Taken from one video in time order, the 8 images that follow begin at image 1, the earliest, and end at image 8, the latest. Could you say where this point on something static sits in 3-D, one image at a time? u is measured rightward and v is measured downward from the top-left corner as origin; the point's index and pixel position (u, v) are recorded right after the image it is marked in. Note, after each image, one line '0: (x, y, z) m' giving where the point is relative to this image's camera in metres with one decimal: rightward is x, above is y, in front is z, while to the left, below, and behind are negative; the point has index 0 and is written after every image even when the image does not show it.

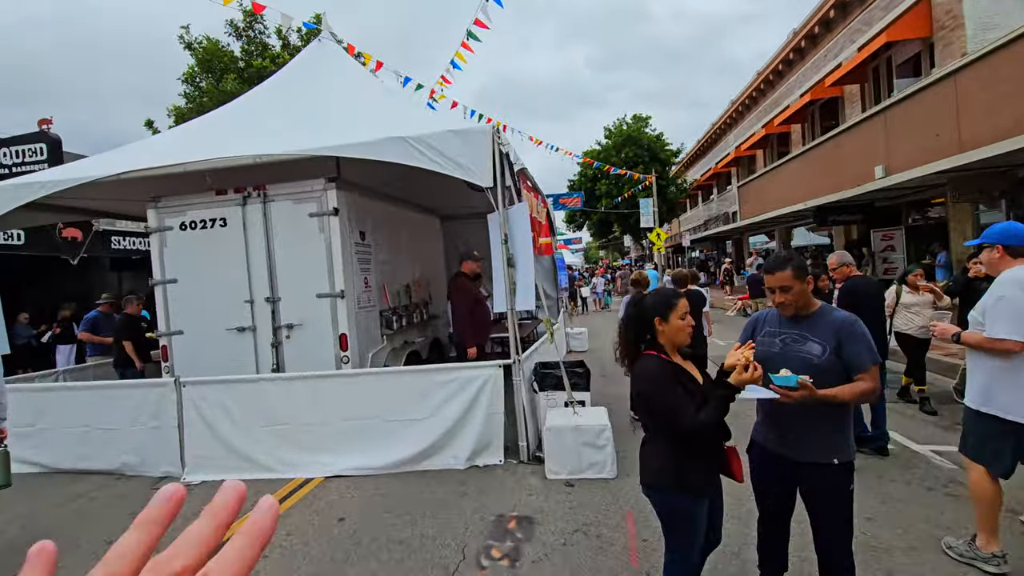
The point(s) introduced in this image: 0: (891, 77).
0: (+12.8, +7.1, +17.2) m
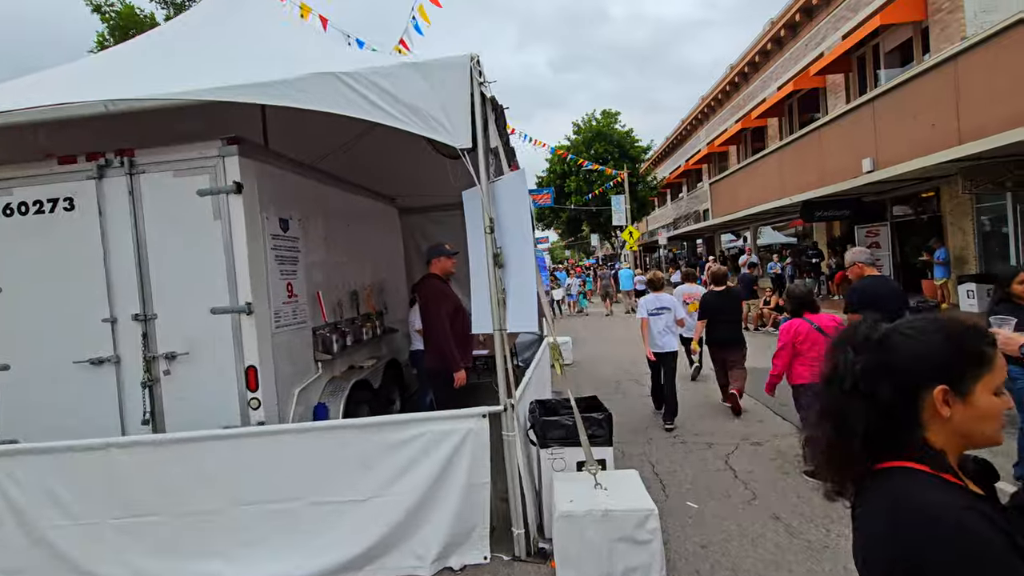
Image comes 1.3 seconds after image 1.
0: (+11.8, +7.1, +16.4) m
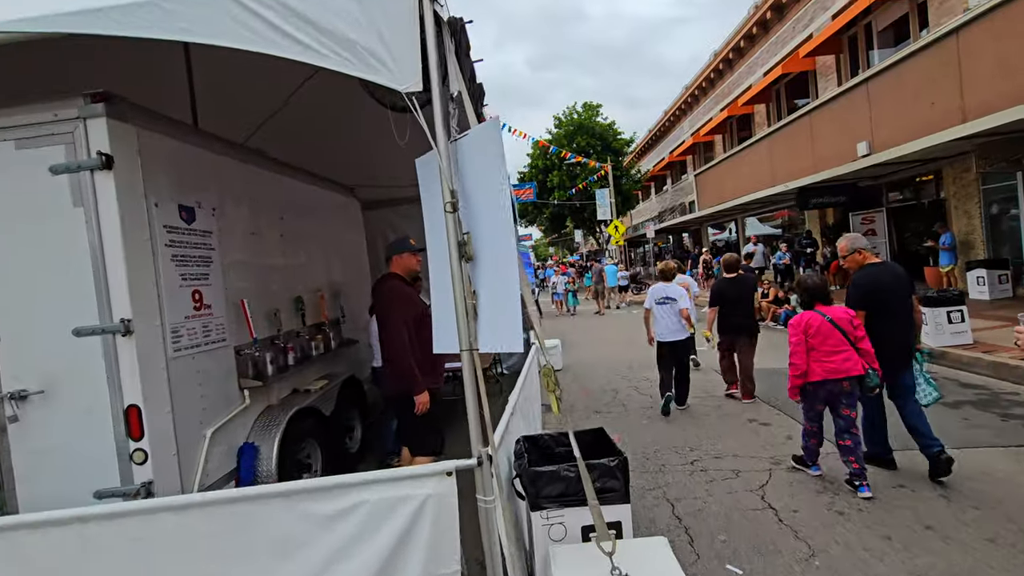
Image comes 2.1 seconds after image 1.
0: (+11.1, +7.5, +15.7) m
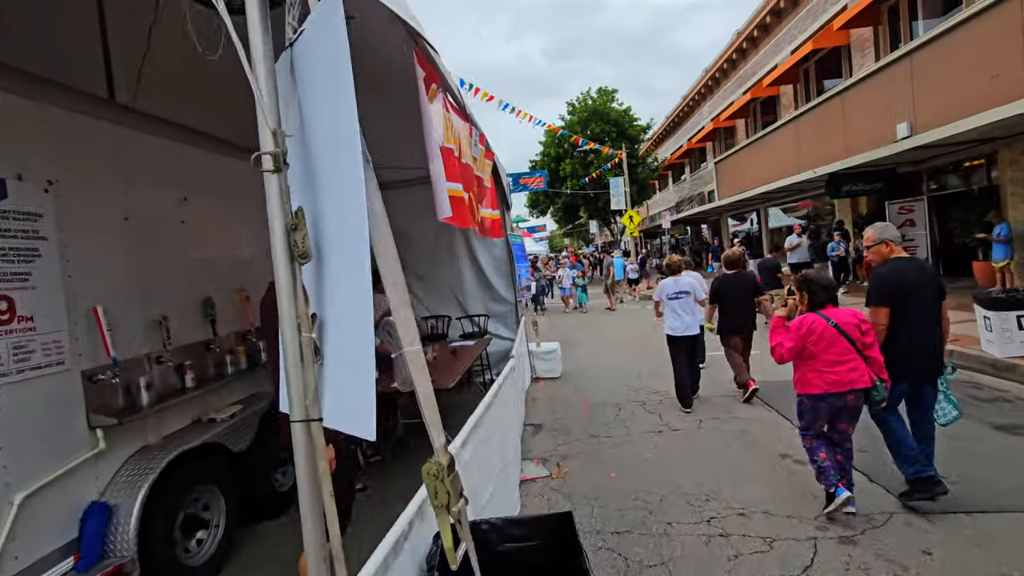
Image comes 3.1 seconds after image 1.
0: (+11.2, +7.6, +14.1) m
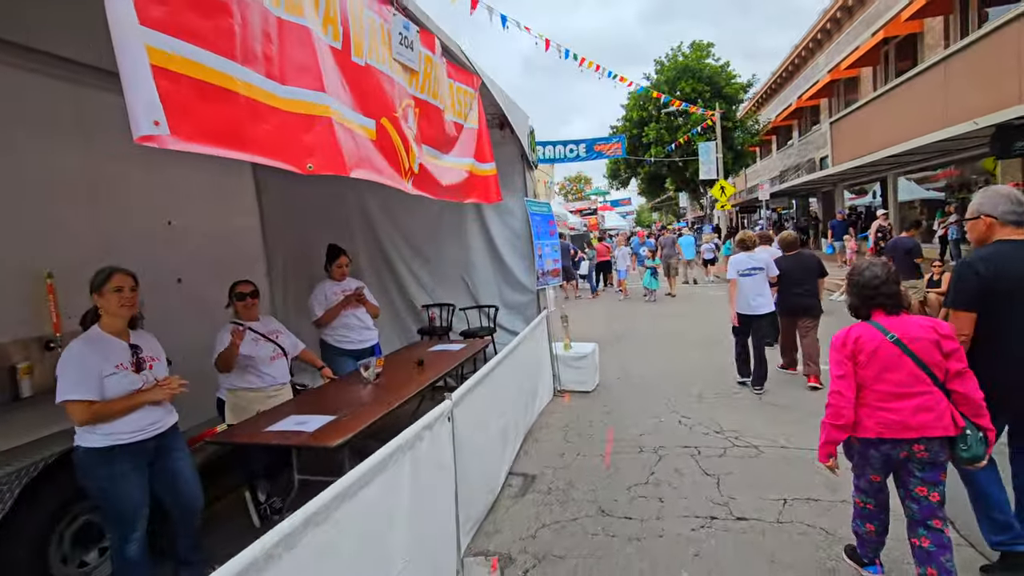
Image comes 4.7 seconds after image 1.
0: (+12.4, +7.7, +9.9) m
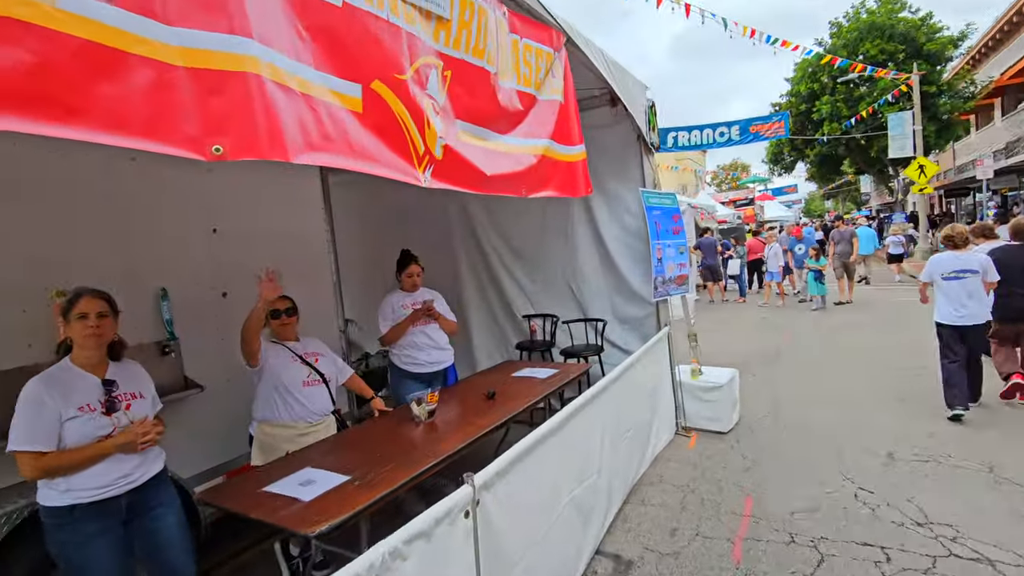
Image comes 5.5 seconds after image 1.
0: (+14.2, +7.5, +5.1) m
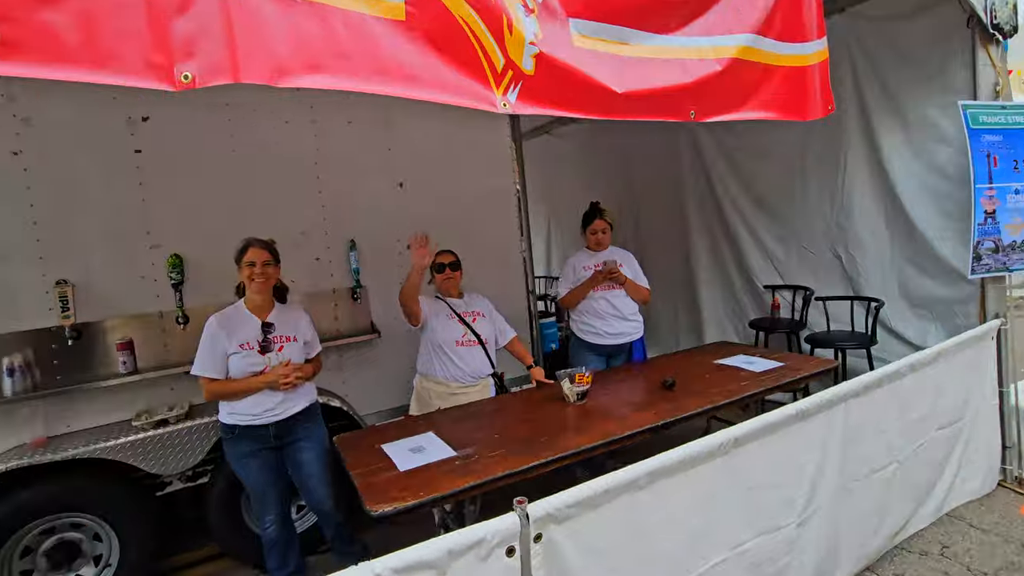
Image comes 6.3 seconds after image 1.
0: (+14.2, +6.8, -3.8) m
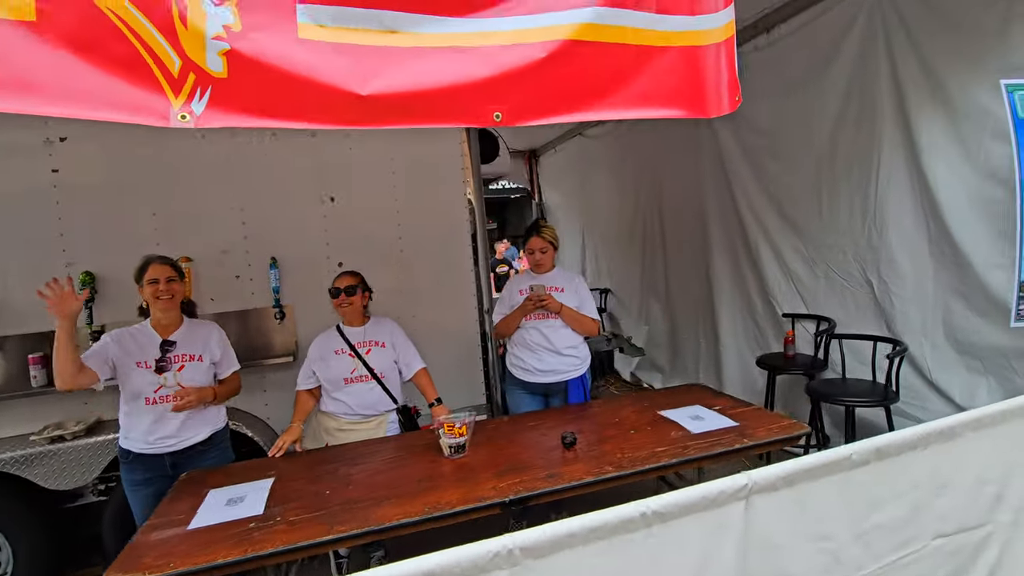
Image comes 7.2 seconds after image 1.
0: (+12.3, +6.3, -6.7) m
